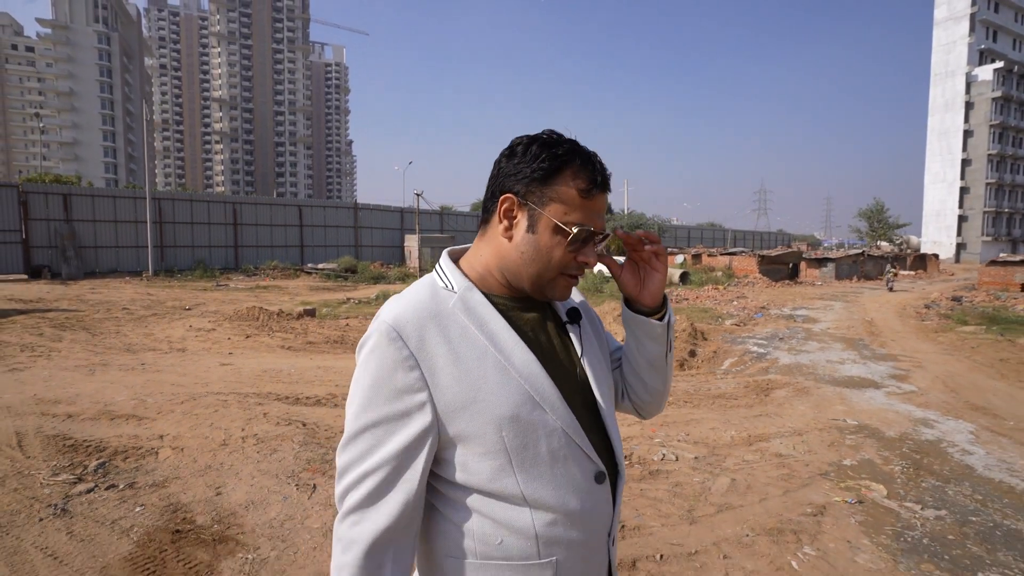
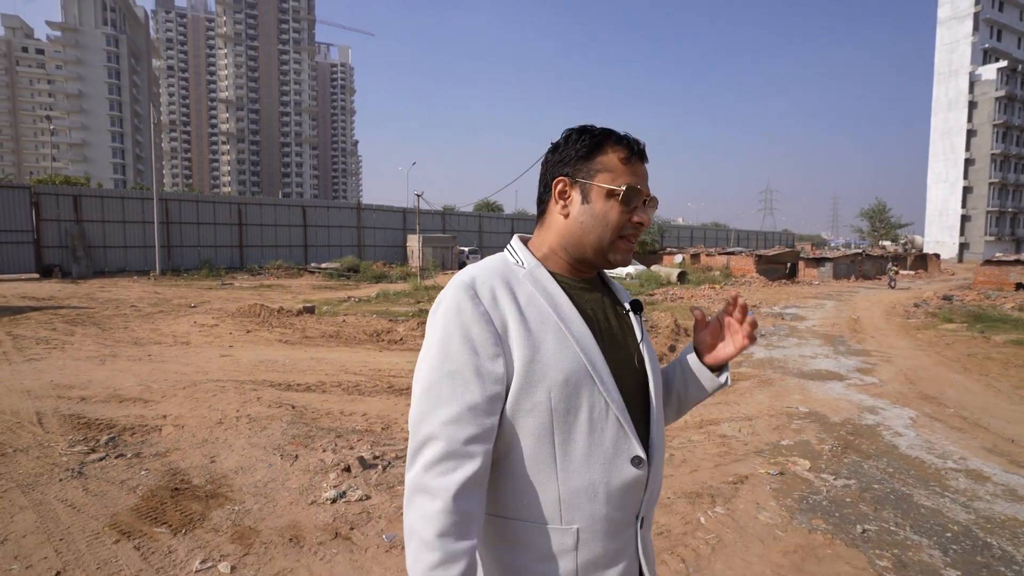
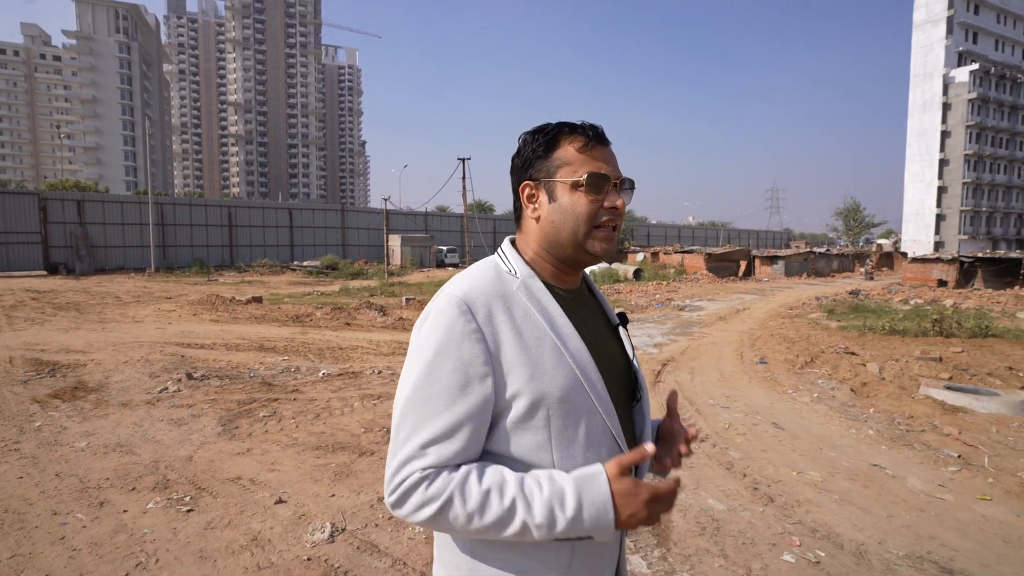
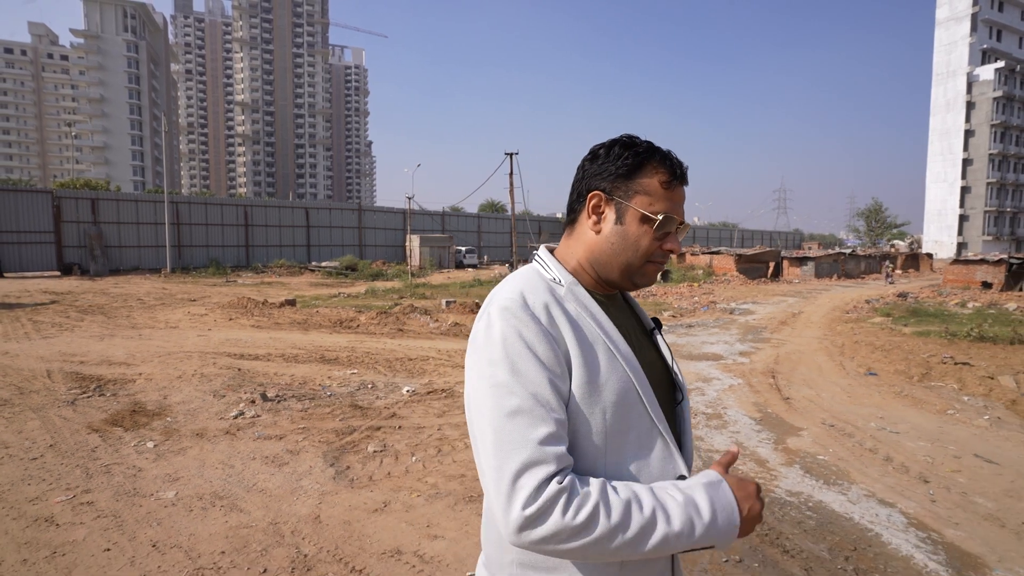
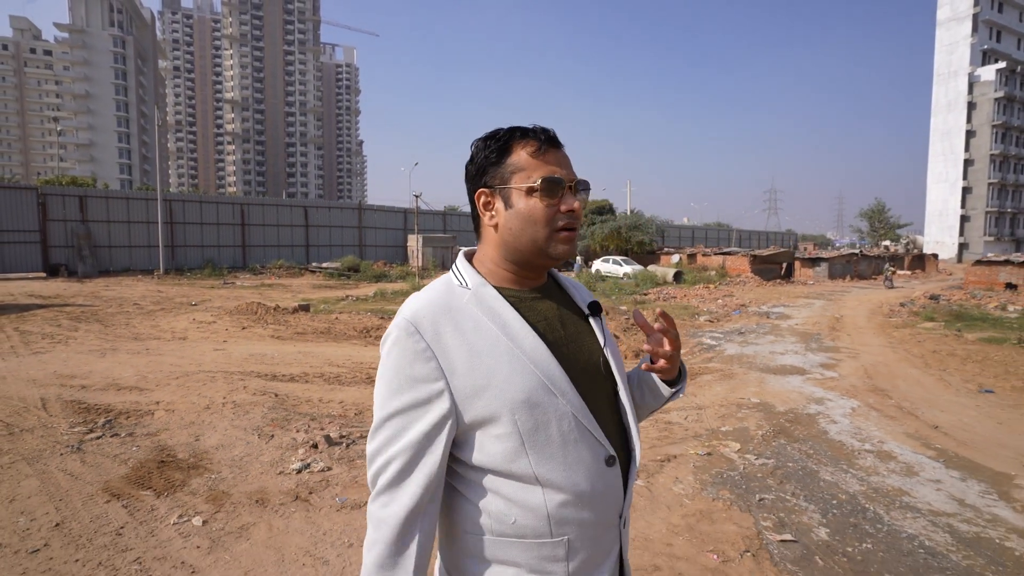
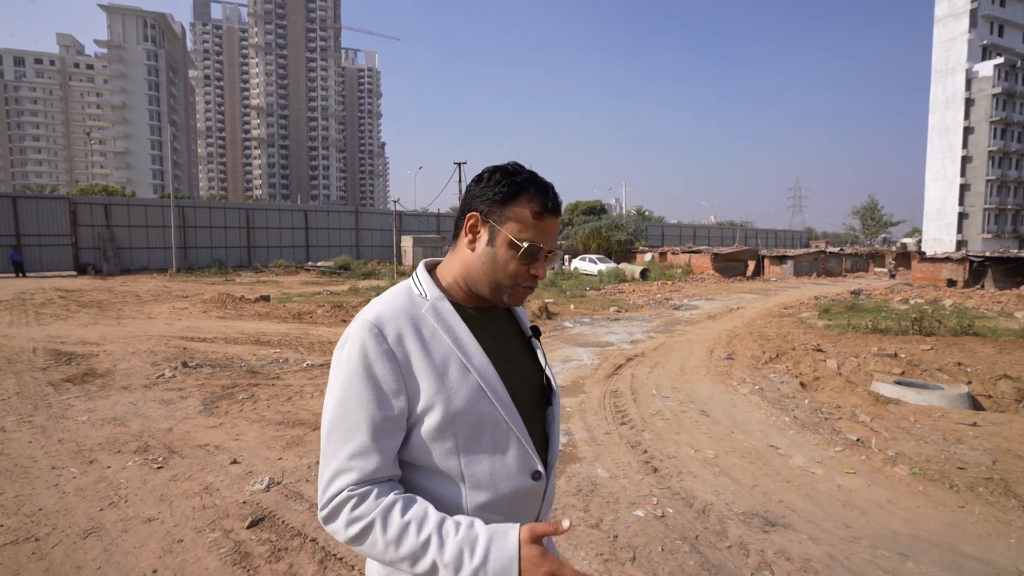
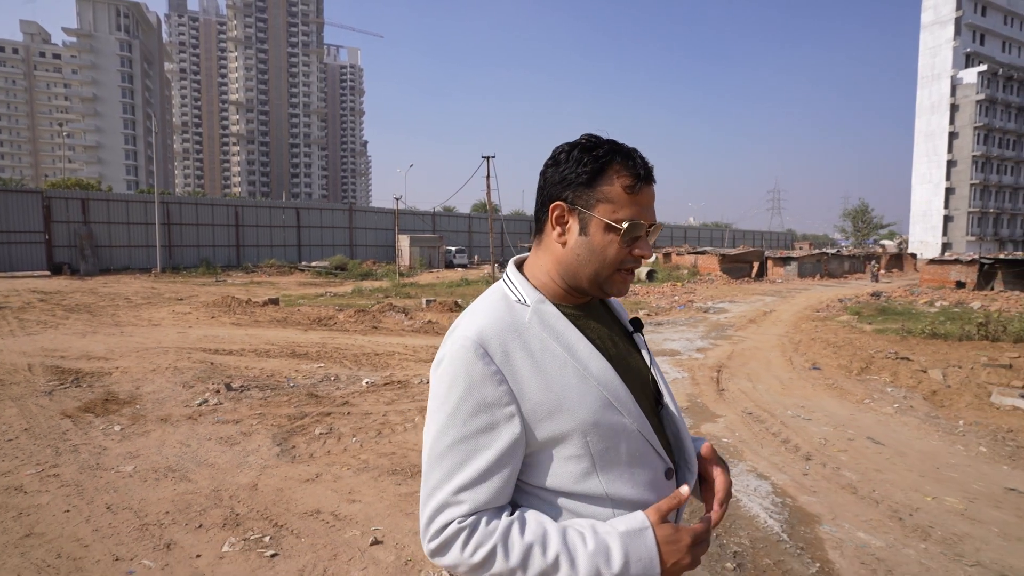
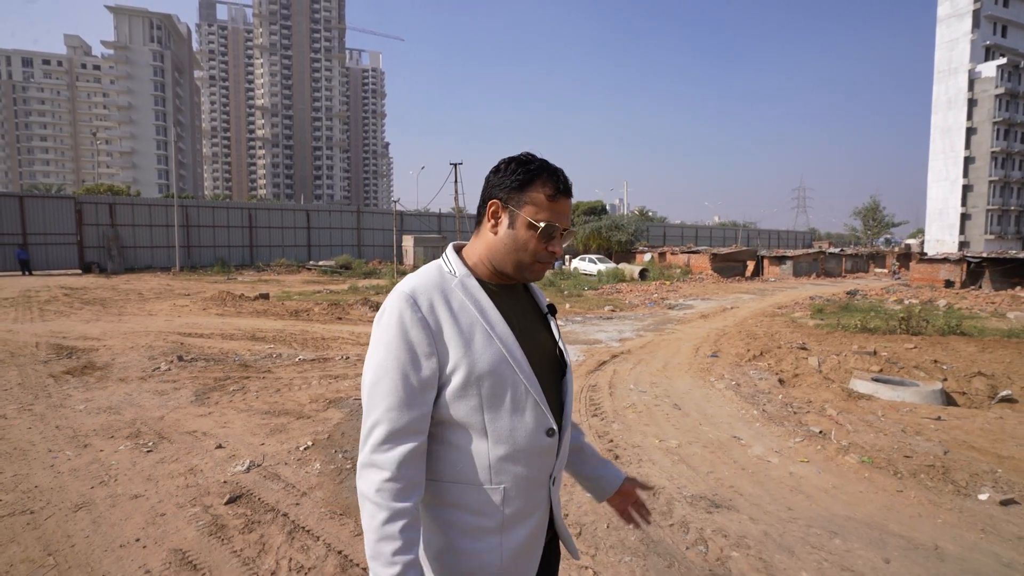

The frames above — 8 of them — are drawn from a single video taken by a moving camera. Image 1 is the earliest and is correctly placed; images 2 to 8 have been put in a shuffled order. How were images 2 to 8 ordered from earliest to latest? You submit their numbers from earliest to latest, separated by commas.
2, 5, 4, 7, 3, 6, 8
